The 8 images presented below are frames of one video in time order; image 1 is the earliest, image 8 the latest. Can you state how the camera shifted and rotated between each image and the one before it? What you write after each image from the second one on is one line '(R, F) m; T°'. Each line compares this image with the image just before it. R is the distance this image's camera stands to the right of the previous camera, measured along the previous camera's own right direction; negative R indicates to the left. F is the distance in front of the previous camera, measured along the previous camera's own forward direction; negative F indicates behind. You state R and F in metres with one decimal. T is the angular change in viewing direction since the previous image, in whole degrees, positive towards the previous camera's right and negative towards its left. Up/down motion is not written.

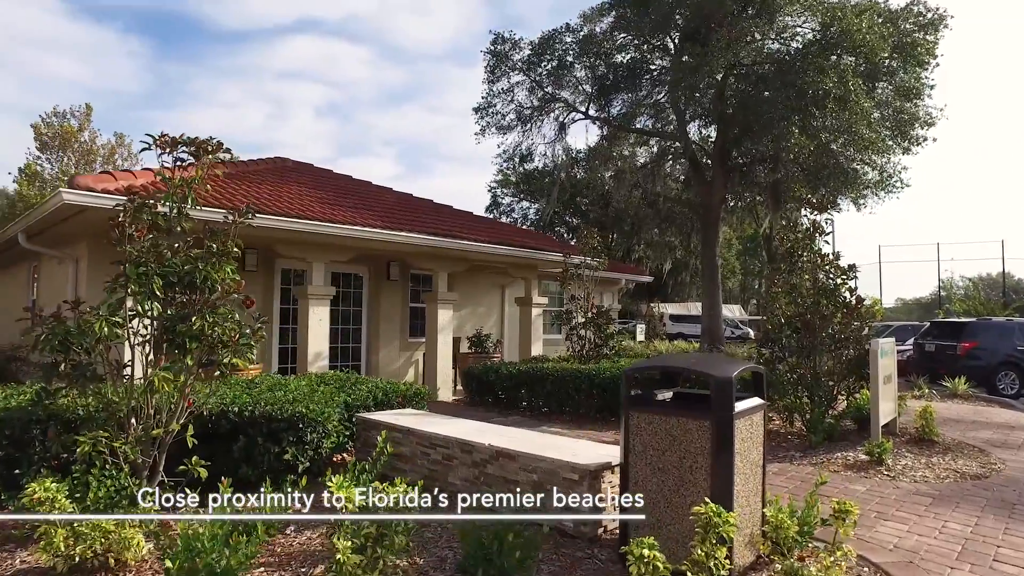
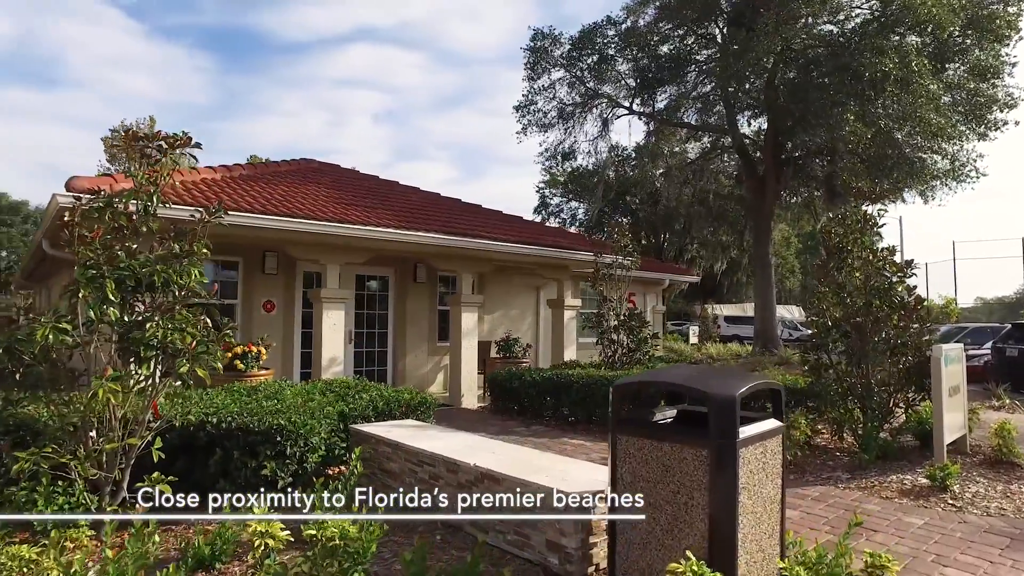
(+0.4, +0.5) m; -5°
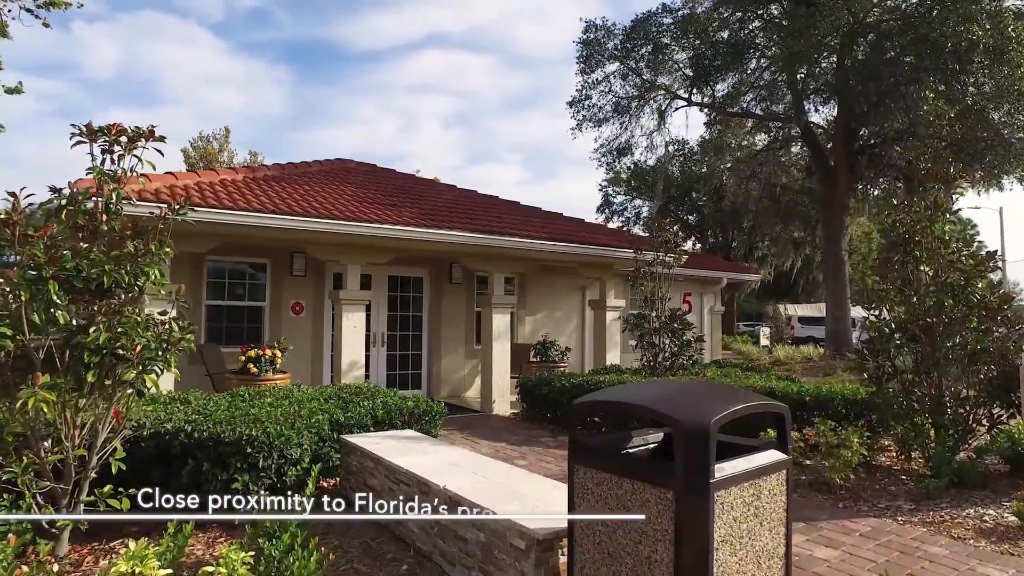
(+0.5, +0.5) m; -6°
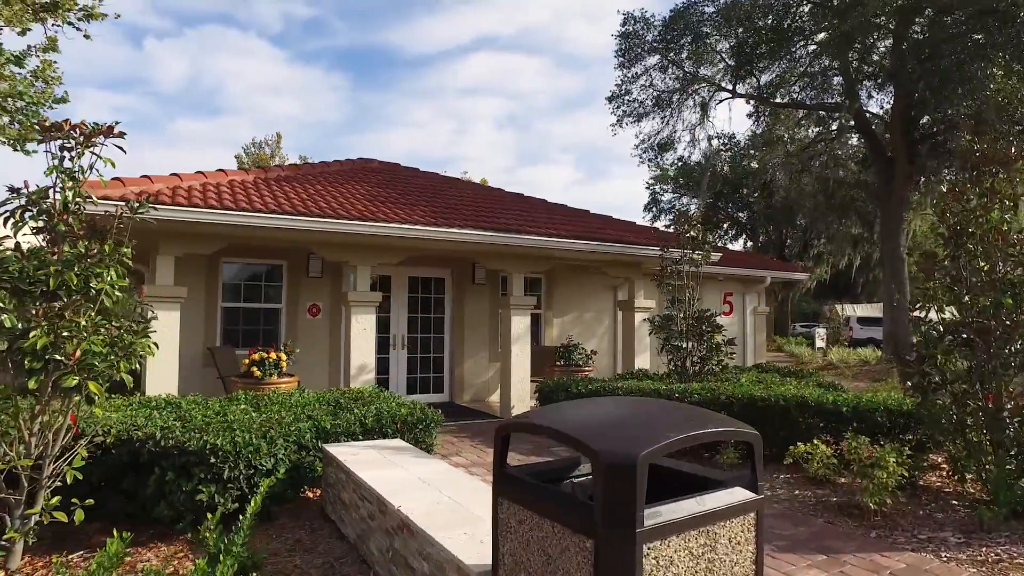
(+0.5, +0.4) m; -5°
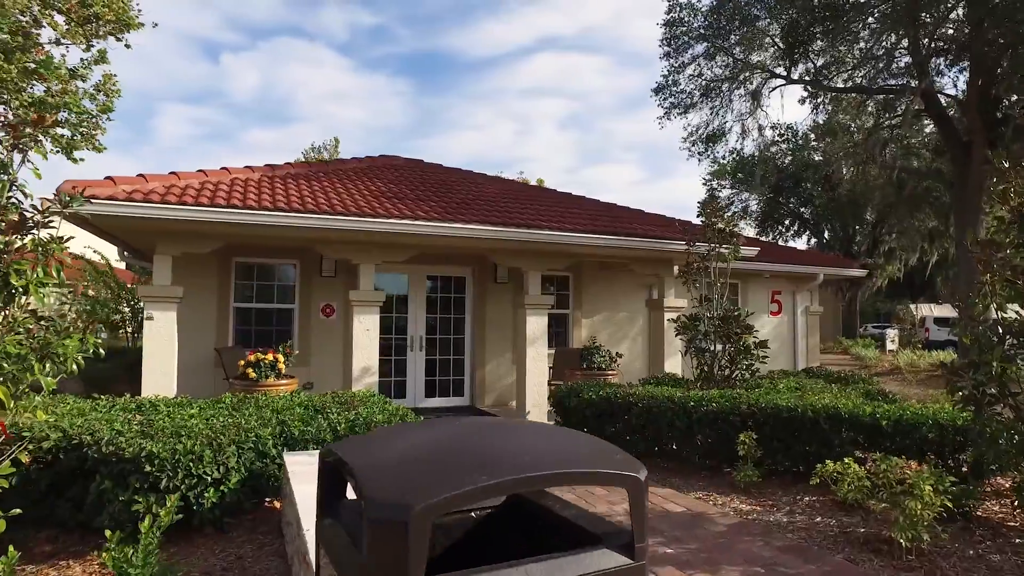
(+0.6, +0.5) m; -6°
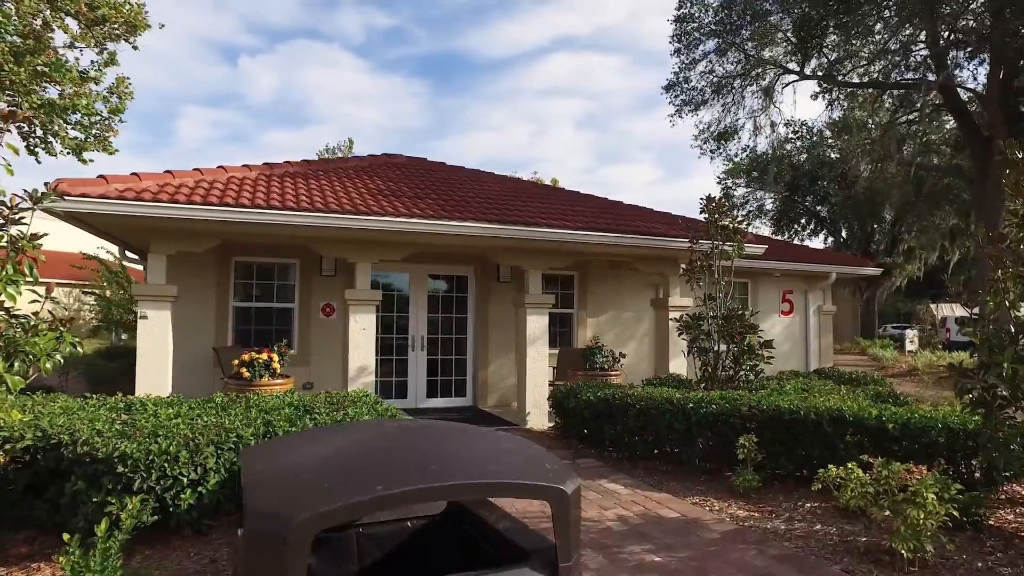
(+0.2, +0.1) m; -1°
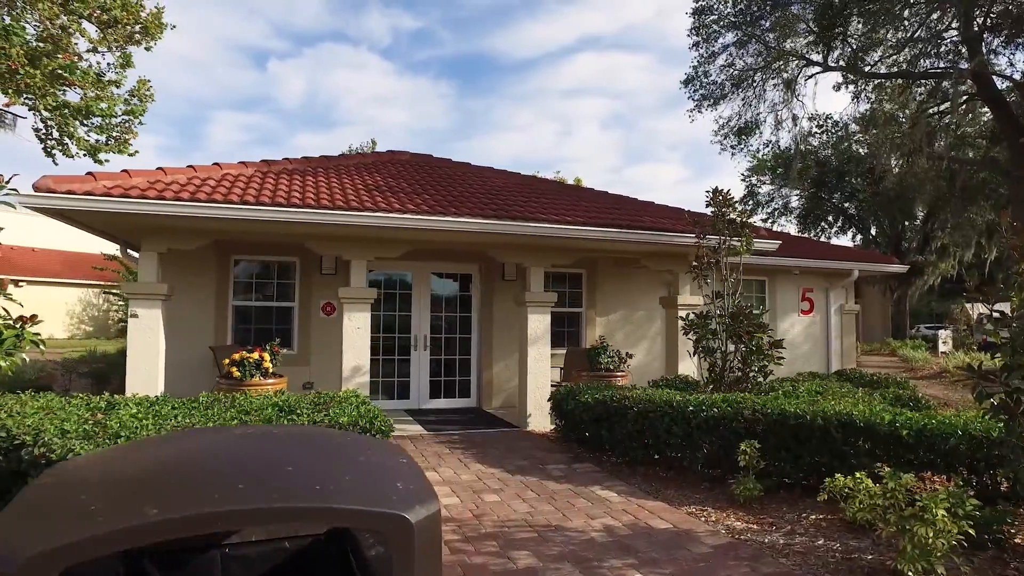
(+0.3, +0.2) m; -2°
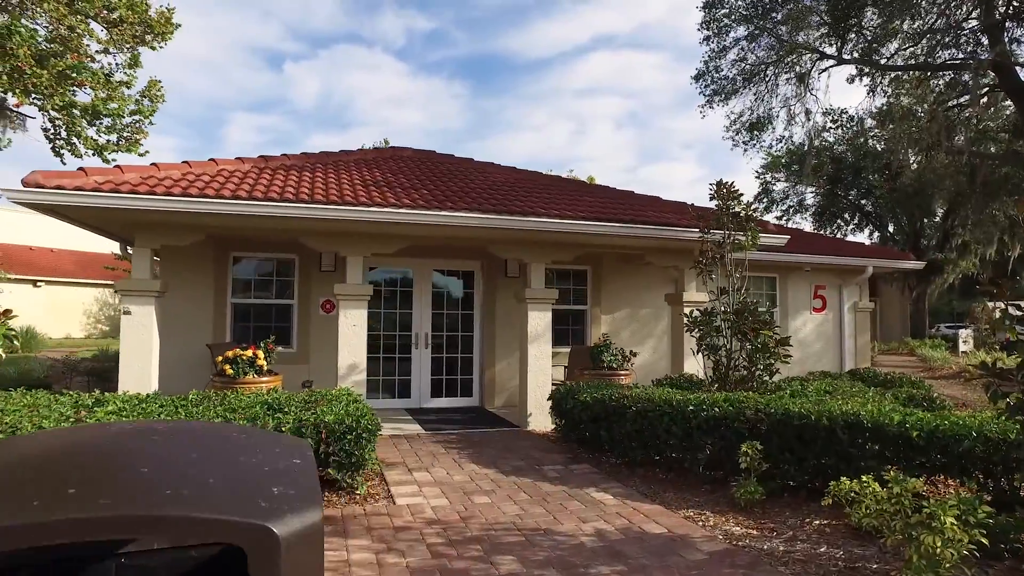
(+0.2, +0.2) m; -1°
